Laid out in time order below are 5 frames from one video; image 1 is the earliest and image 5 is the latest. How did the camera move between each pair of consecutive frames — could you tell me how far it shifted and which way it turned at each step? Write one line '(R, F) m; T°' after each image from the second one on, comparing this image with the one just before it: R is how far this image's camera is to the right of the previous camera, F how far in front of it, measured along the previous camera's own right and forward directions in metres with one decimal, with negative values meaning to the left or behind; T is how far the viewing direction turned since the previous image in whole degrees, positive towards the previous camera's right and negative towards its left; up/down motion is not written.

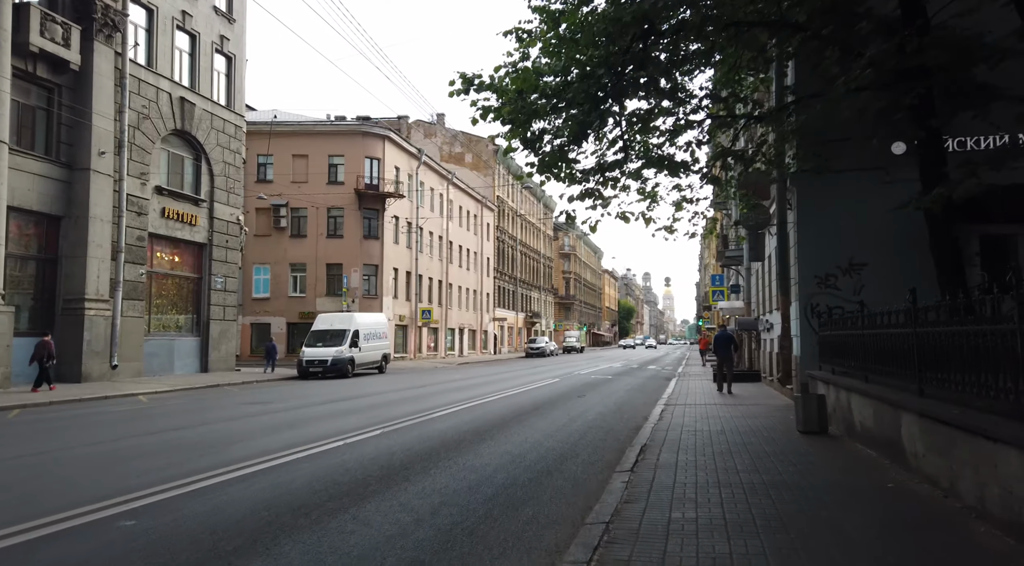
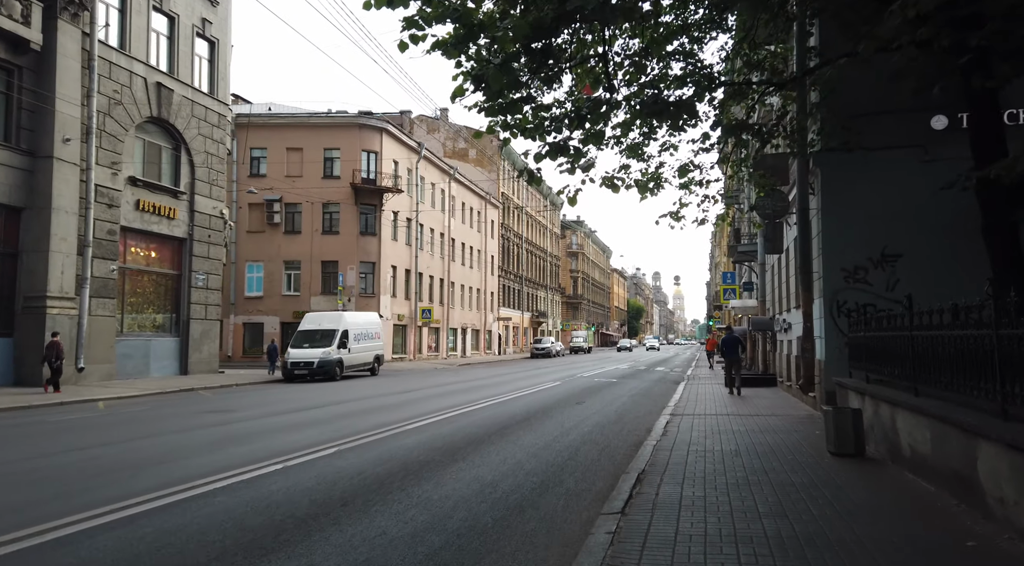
(+0.4, +1.7) m; -1°
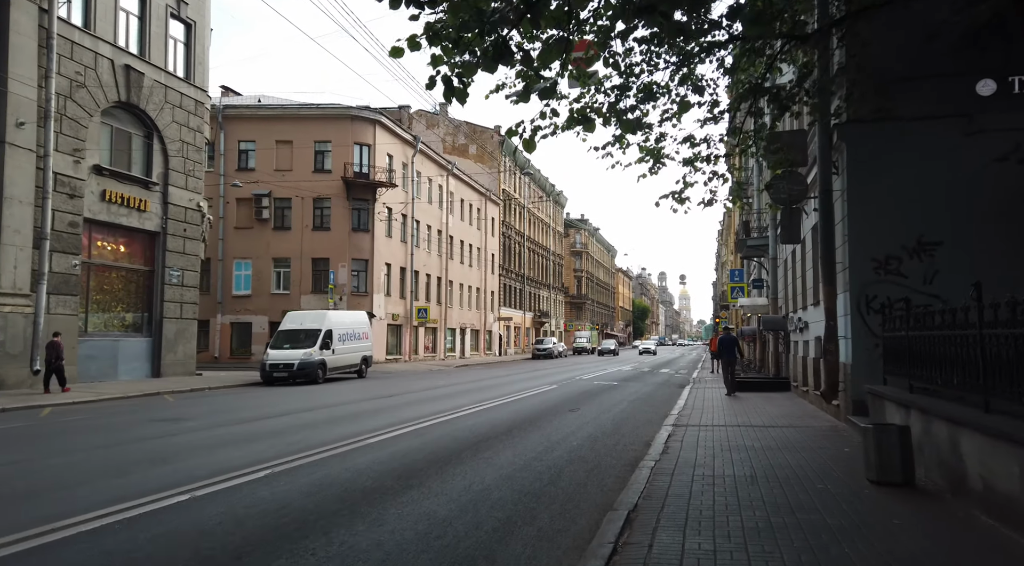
(+0.4, +1.6) m; 0°
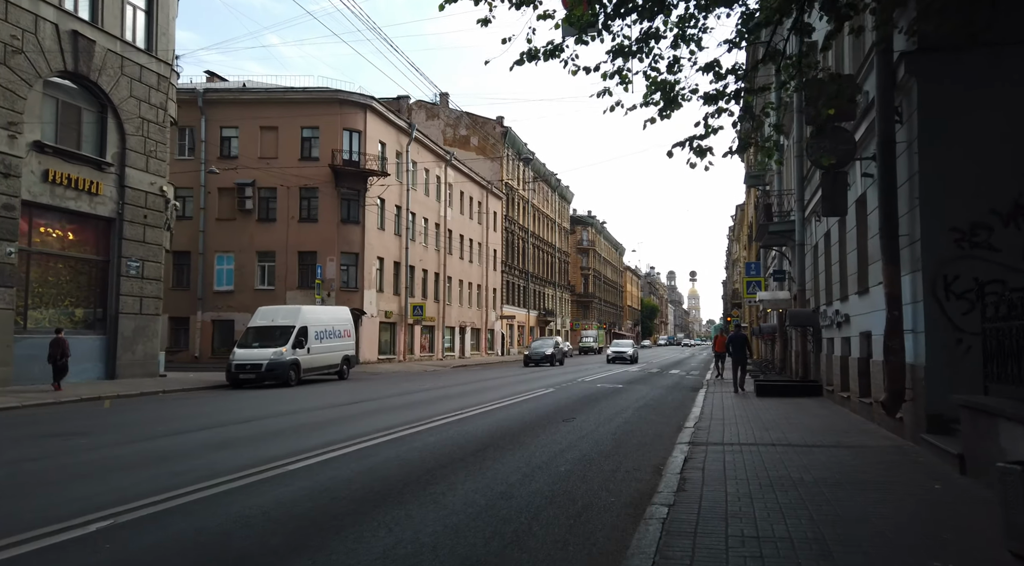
(+0.4, +2.5) m; -1°
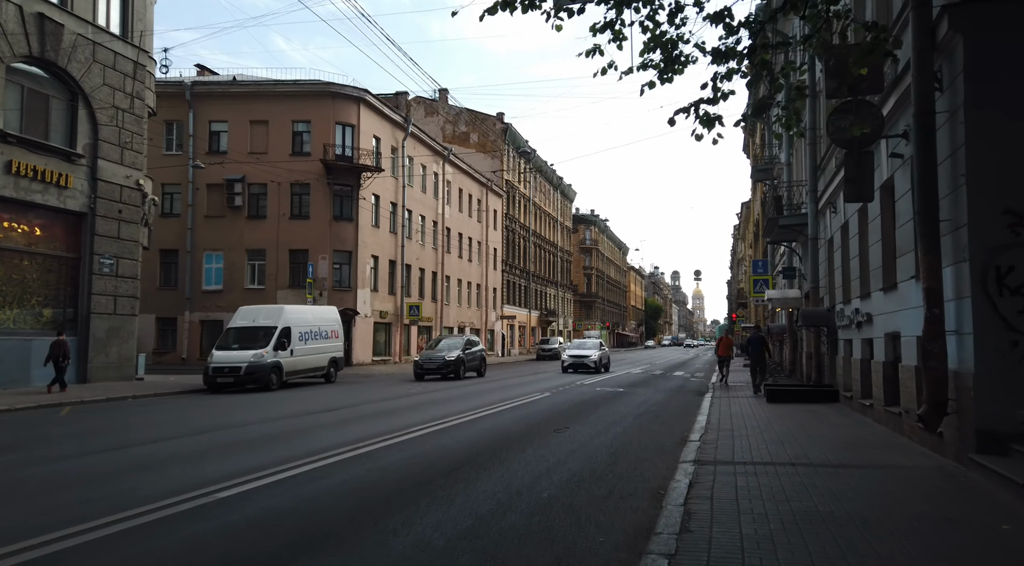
(+0.3, +1.2) m; 0°
